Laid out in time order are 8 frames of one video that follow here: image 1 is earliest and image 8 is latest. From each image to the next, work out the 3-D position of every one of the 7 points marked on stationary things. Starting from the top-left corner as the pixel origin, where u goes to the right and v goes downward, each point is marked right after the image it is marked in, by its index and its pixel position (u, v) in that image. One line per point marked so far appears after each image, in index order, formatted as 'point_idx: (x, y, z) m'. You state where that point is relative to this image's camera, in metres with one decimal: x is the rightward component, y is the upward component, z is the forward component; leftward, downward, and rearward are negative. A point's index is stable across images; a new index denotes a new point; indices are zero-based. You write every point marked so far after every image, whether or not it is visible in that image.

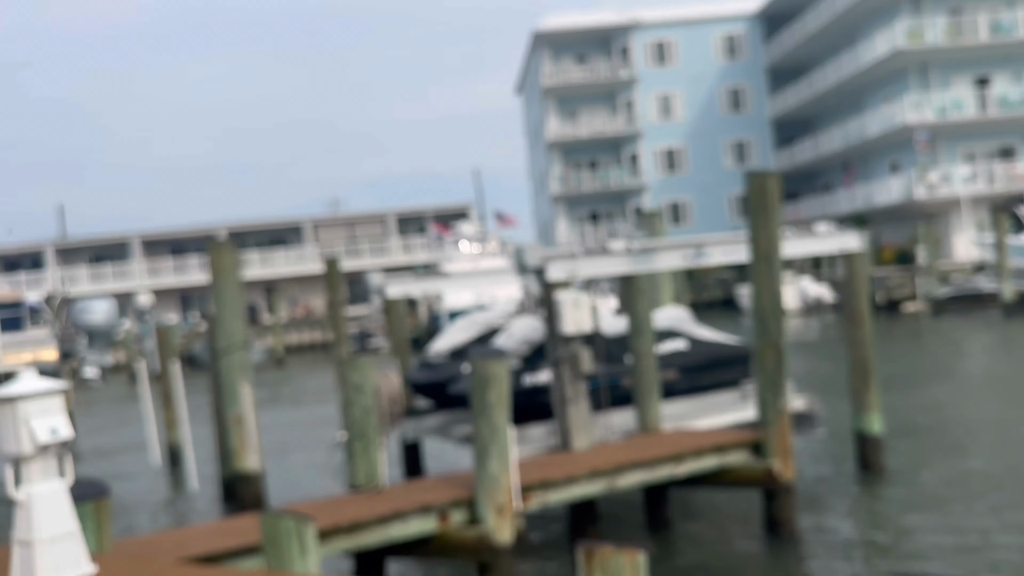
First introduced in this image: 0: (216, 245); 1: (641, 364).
0: (-4.4, +0.6, +11.5) m
1: (+1.4, -0.9, +8.7) m
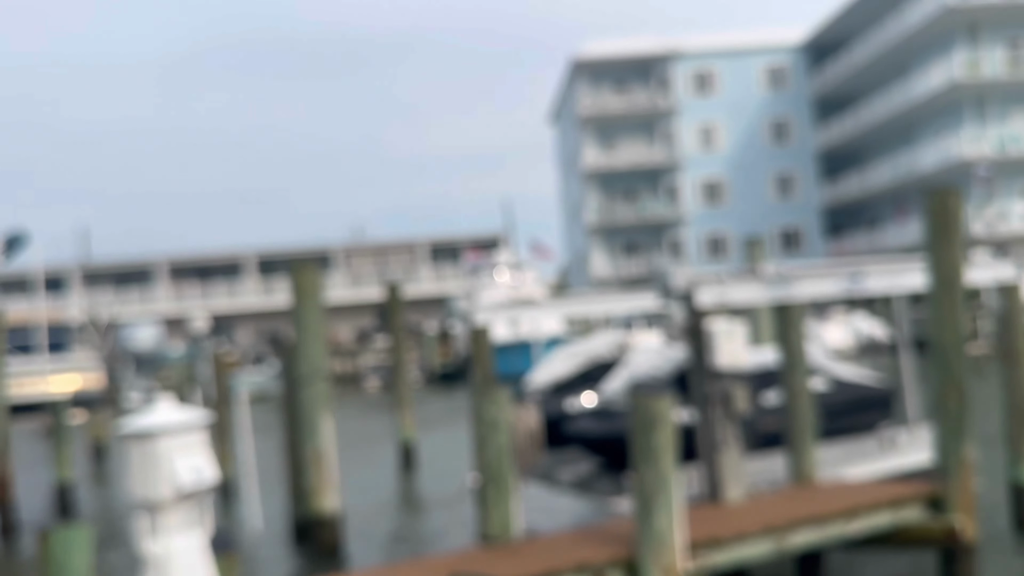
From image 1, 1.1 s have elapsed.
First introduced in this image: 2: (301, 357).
0: (-2.9, +0.3, +10.7) m
1: (+2.8, -1.2, +7.7) m
2: (-2.9, -1.0, +10.6) m
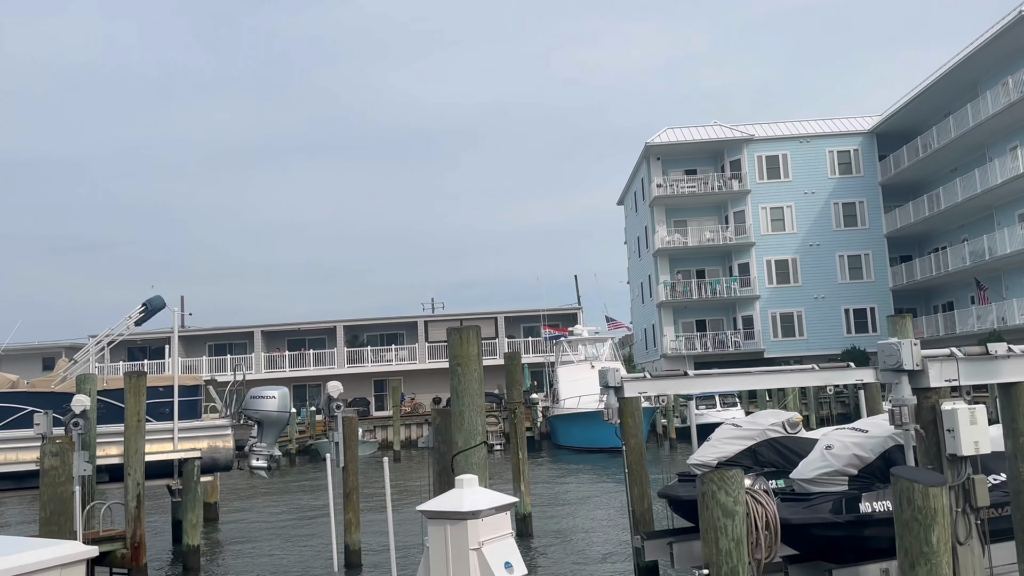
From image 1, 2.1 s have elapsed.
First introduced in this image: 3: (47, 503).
0: (-0.7, -0.6, +10.7) m
1: (+4.9, -1.9, +7.4) m
2: (-0.7, -1.9, +10.5) m
3: (-5.9, -2.7, +9.9) m
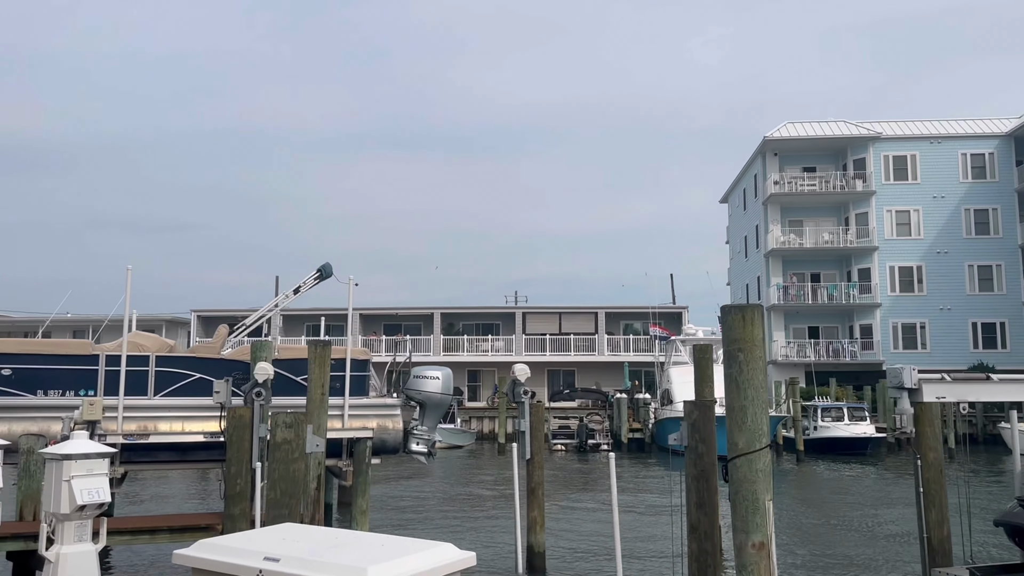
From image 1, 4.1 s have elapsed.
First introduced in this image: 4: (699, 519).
0: (+2.7, -0.3, +9.1) m
1: (+8.1, -1.9, +5.5) m
2: (+2.7, -1.6, +8.9) m
3: (-2.6, -2.1, +8.5) m
4: (+2.4, -3.0, +10.0) m
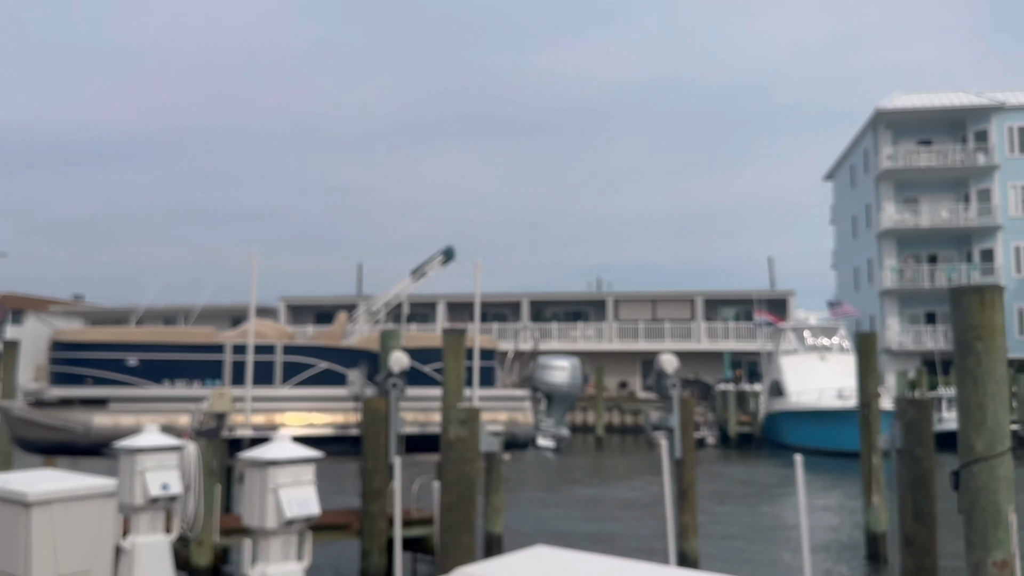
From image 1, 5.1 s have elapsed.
0: (+4.7, -0.1, +7.7) m
1: (+9.8, -1.7, +3.8) m
2: (+4.6, -1.3, +7.5) m
3: (-0.6, -1.9, +7.6) m
4: (+4.5, -2.7, +8.7) m
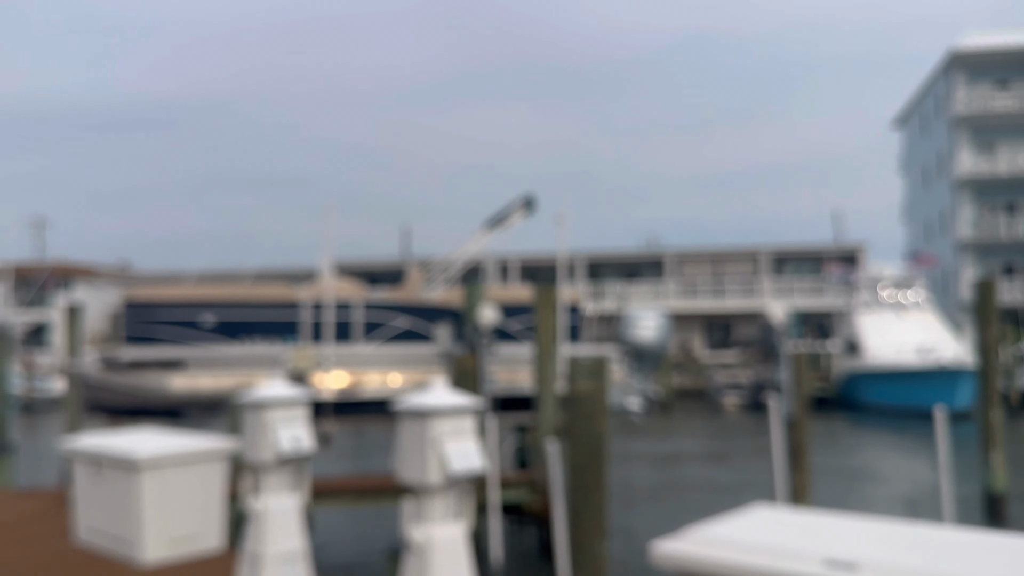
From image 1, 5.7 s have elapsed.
0: (+5.9, +0.6, +6.7) m
1: (+10.7, -1.1, +2.6) m
2: (+5.8, -0.7, +6.5) m
3: (+0.6, -1.3, +6.9) m
4: (+5.7, -2.0, +7.8) m
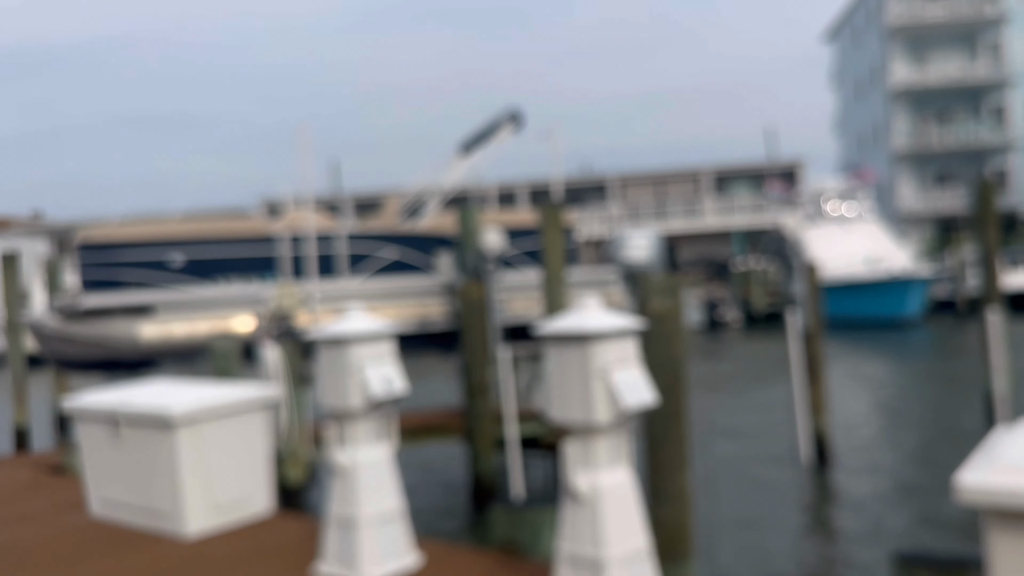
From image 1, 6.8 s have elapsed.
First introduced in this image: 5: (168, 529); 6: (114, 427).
0: (+6.3, +1.6, +6.5) m
1: (+11.7, -0.2, +3.0) m
2: (+6.3, +0.3, +6.4) m
3: (+1.1, -0.6, +6.3) m
4: (+6.2, -0.9, +7.7) m
5: (-2.6, -1.8, +5.8) m
6: (-3.0, -1.1, +5.8) m
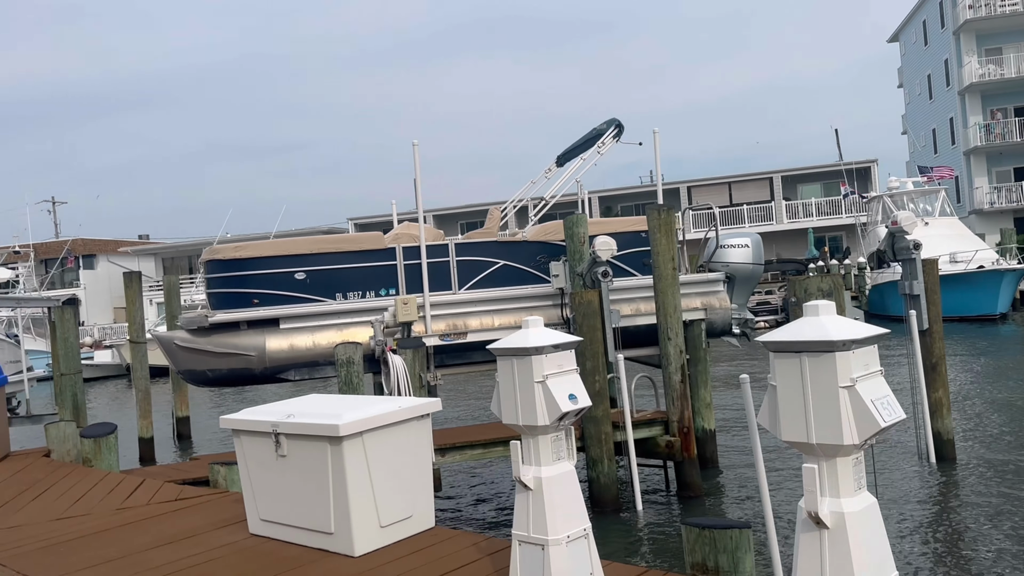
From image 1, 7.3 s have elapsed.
0: (+7.5, +1.7, +6.0) m
1: (+12.7, +0.1, +2.2) m
2: (+7.6, +0.4, +5.9) m
3: (+2.4, -0.6, +6.1) m
4: (+7.5, -0.9, +7.3) m
5: (-1.3, -1.9, +5.8) m
6: (-1.8, -1.2, +6.0) m
